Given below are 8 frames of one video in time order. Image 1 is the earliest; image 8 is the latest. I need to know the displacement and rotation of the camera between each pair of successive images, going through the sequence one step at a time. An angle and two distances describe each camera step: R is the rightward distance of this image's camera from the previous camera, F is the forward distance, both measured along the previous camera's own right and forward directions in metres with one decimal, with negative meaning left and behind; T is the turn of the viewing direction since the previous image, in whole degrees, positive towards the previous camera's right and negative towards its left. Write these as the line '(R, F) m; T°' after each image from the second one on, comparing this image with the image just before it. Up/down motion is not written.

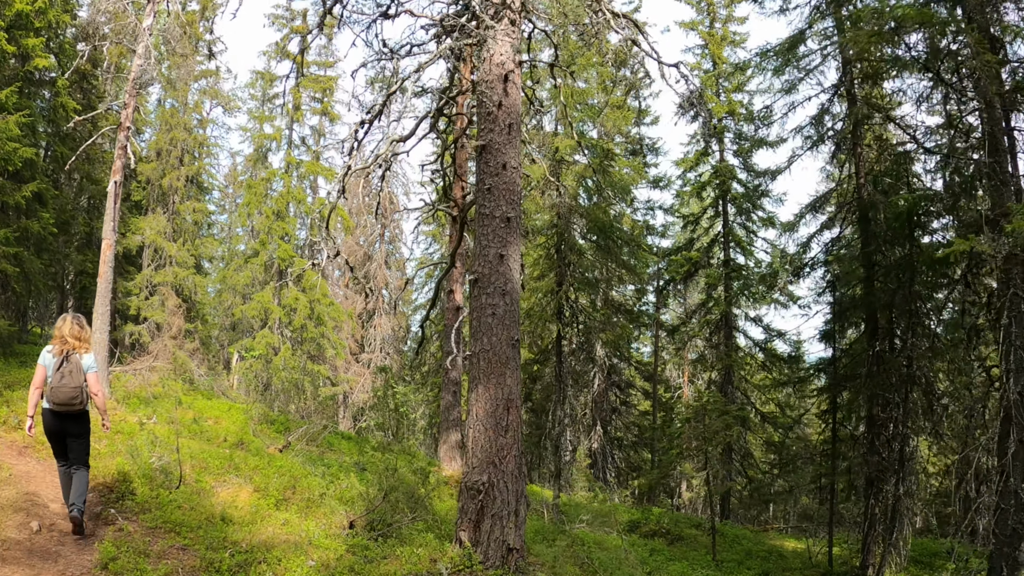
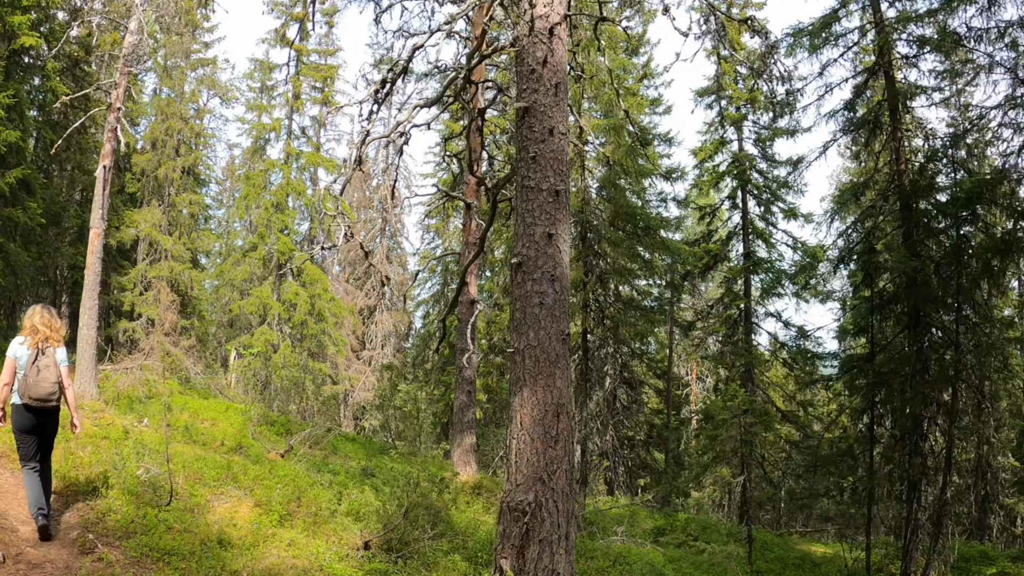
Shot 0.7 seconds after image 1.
(-0.4, +0.7) m; 0°
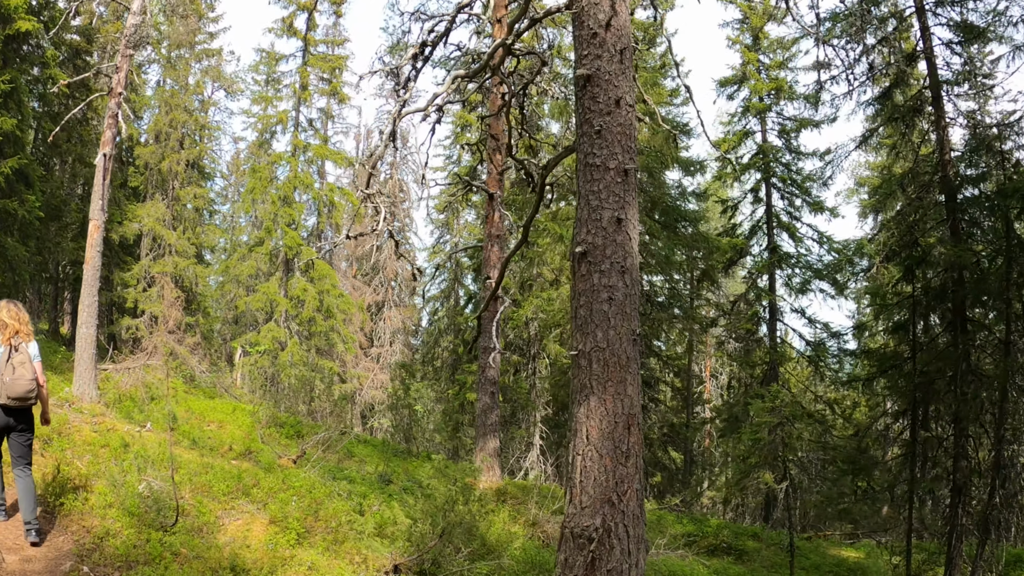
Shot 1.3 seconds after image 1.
(-0.3, +0.6) m; 0°
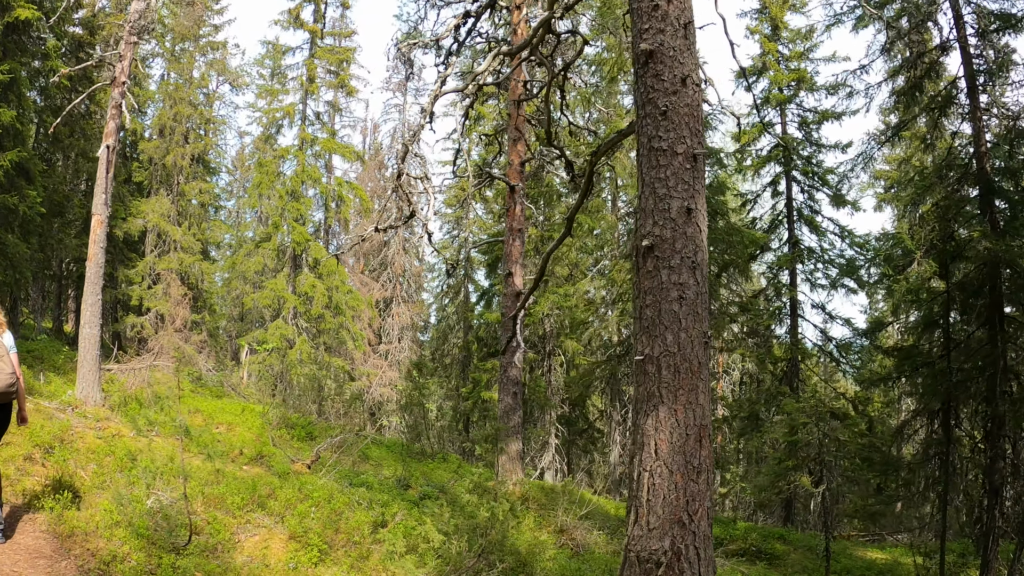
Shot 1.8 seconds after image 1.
(-0.3, +0.4) m; 0°
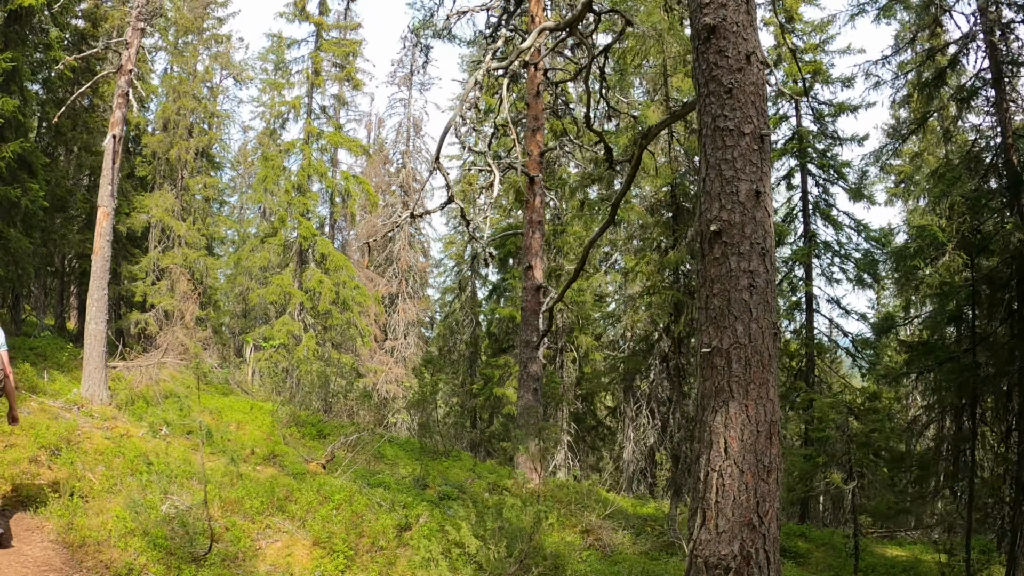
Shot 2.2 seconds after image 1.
(-0.3, +0.3) m; 0°
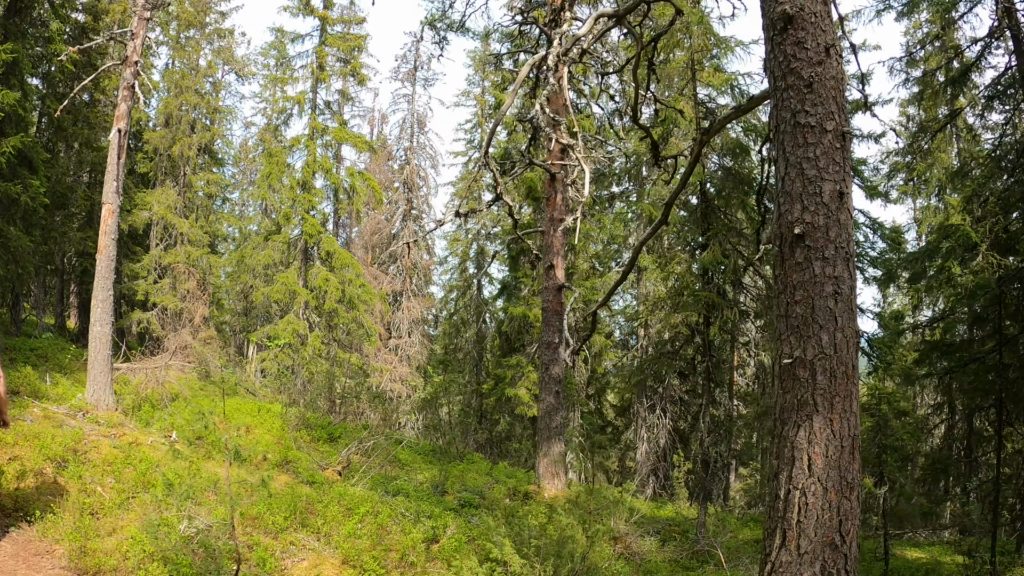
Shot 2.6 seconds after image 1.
(-0.3, +0.3) m; 0°
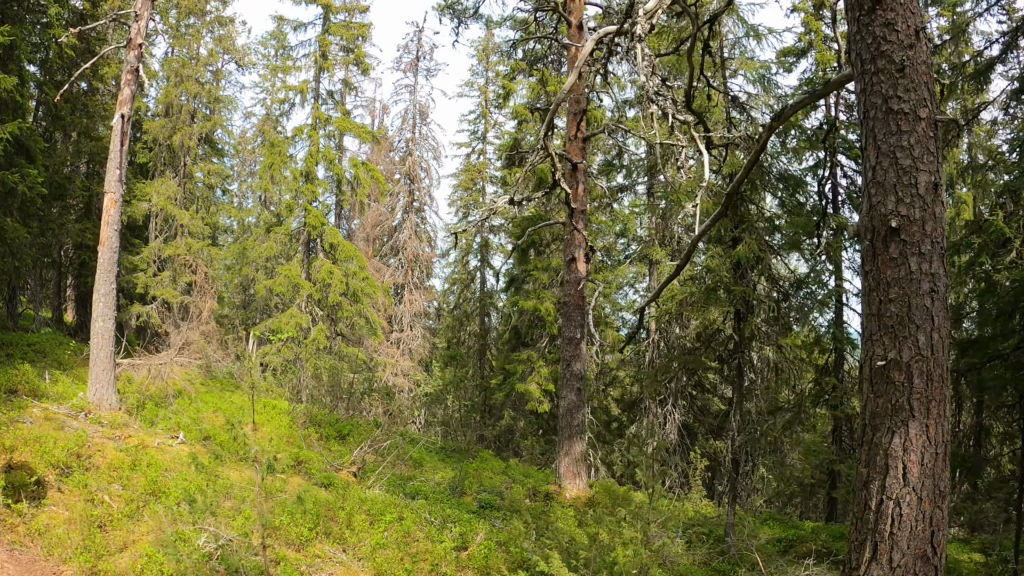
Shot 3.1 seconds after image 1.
(-0.3, +0.3) m; 0°
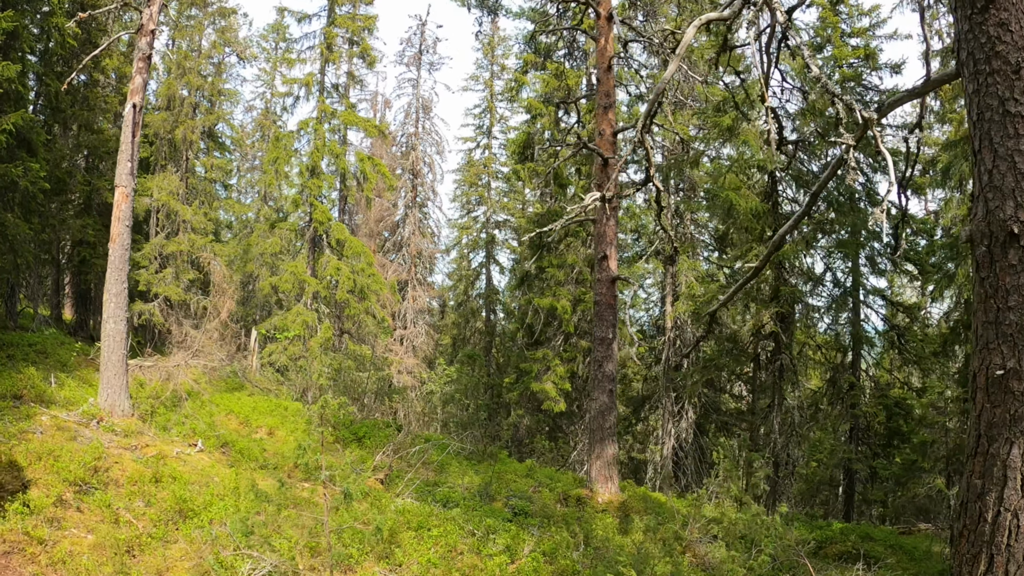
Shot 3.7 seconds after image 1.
(-0.4, +0.3) m; 0°
